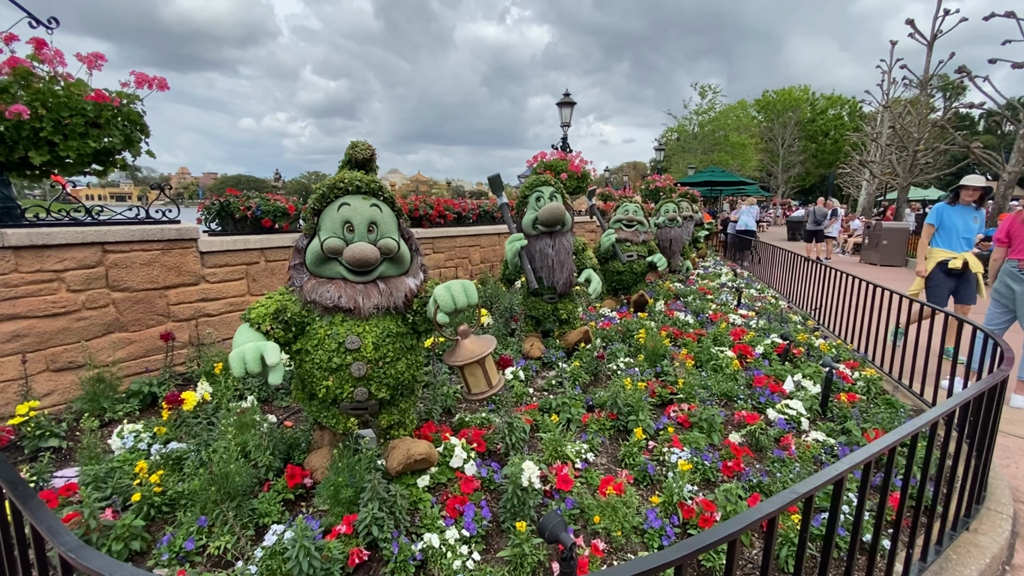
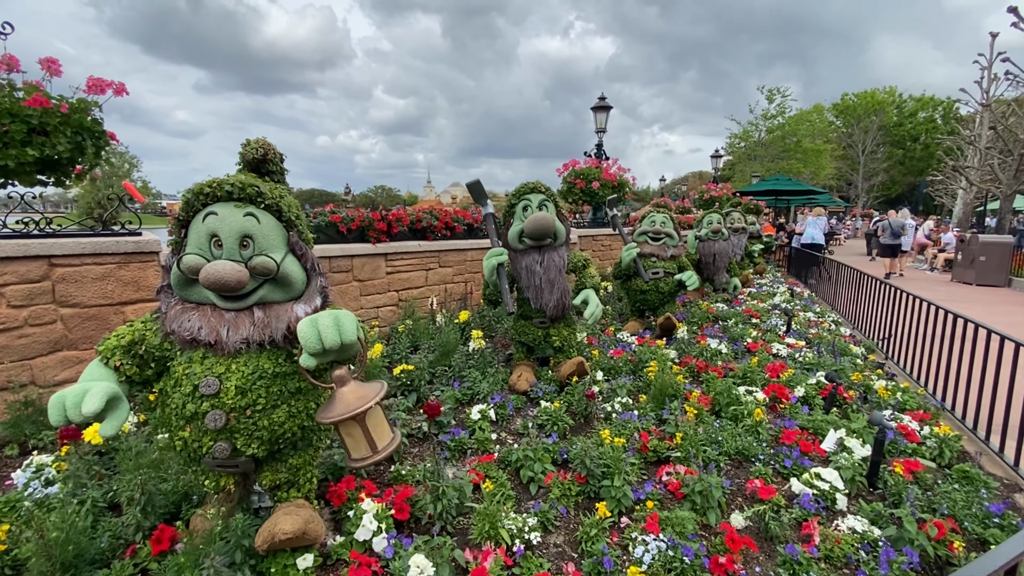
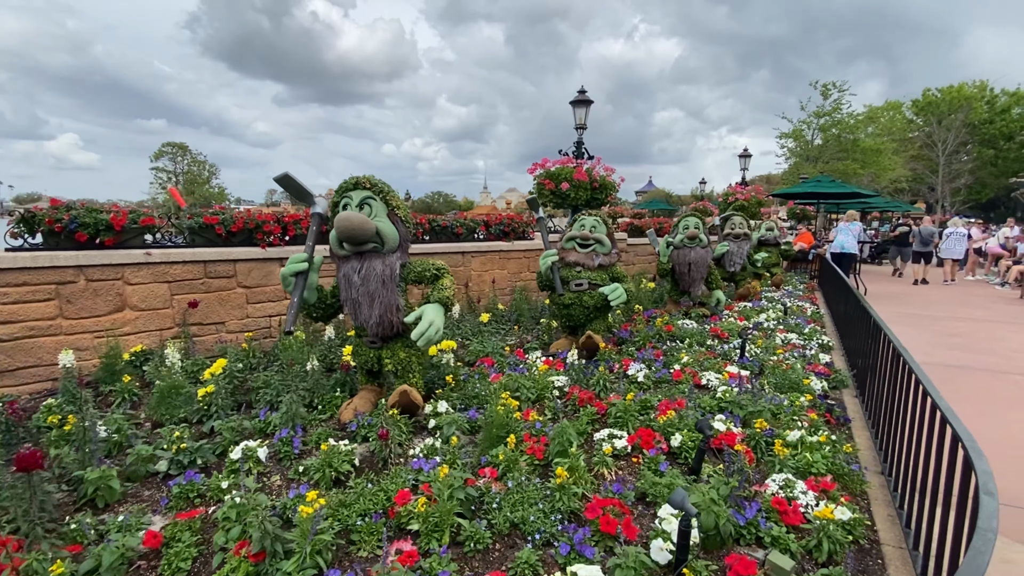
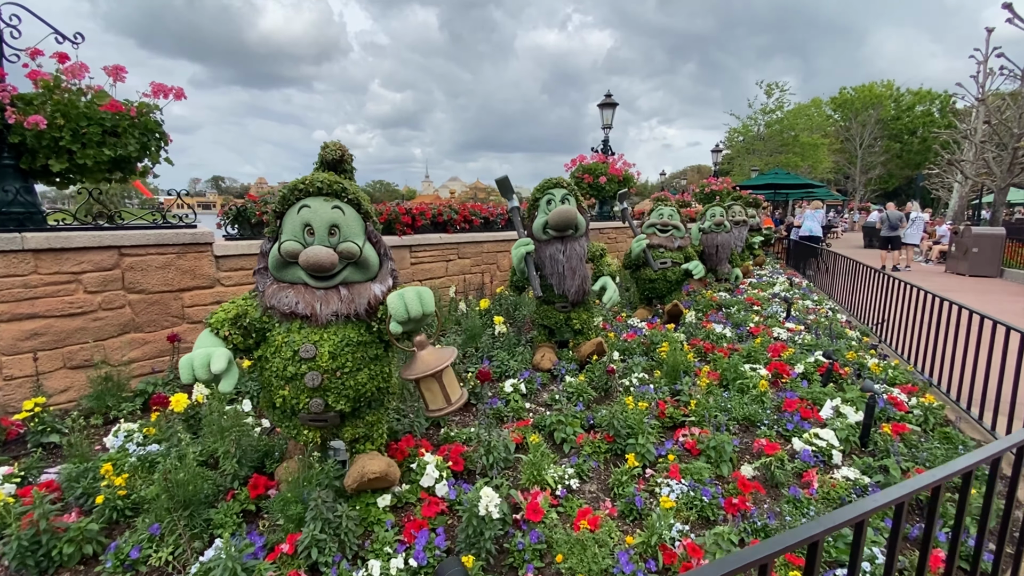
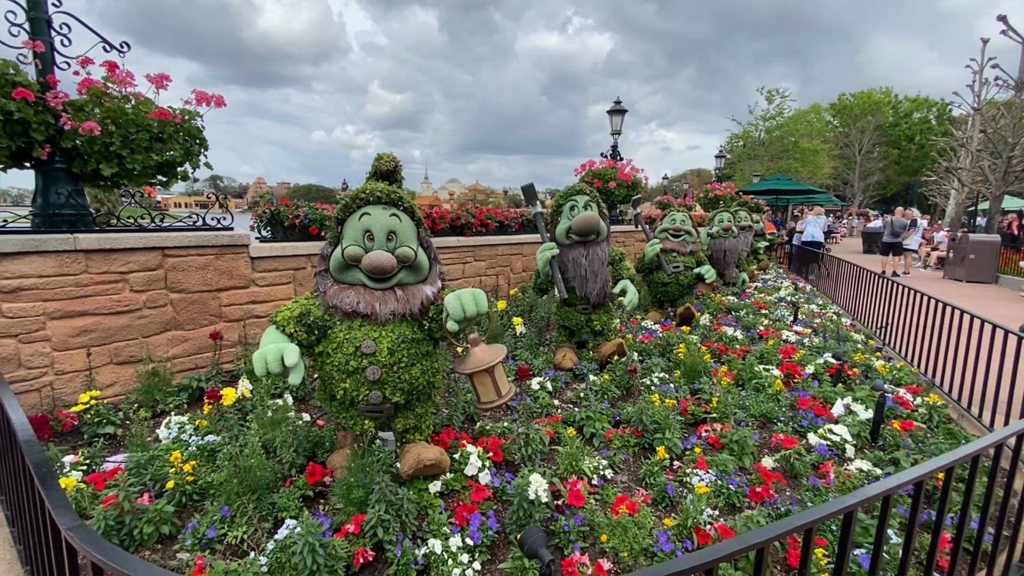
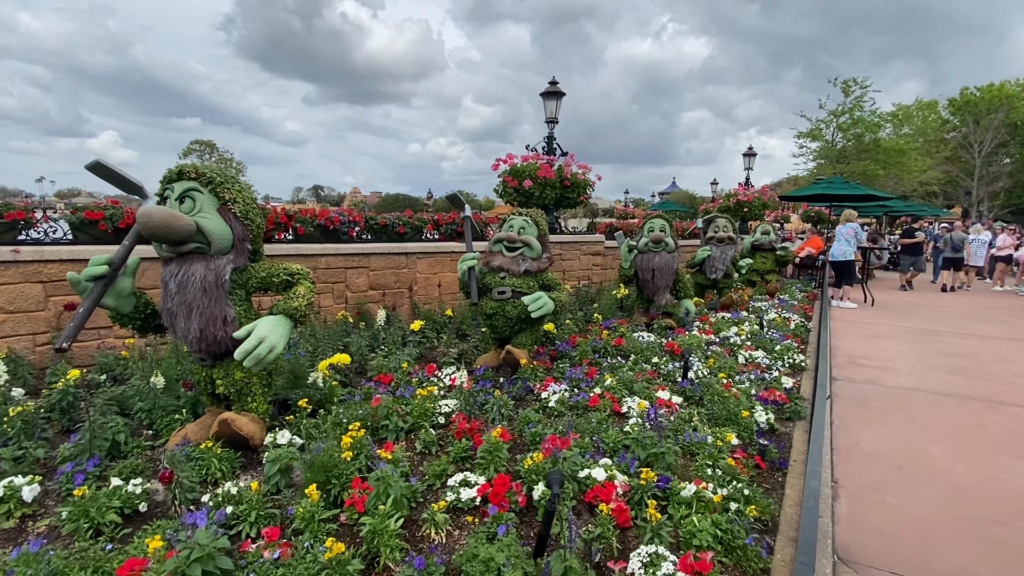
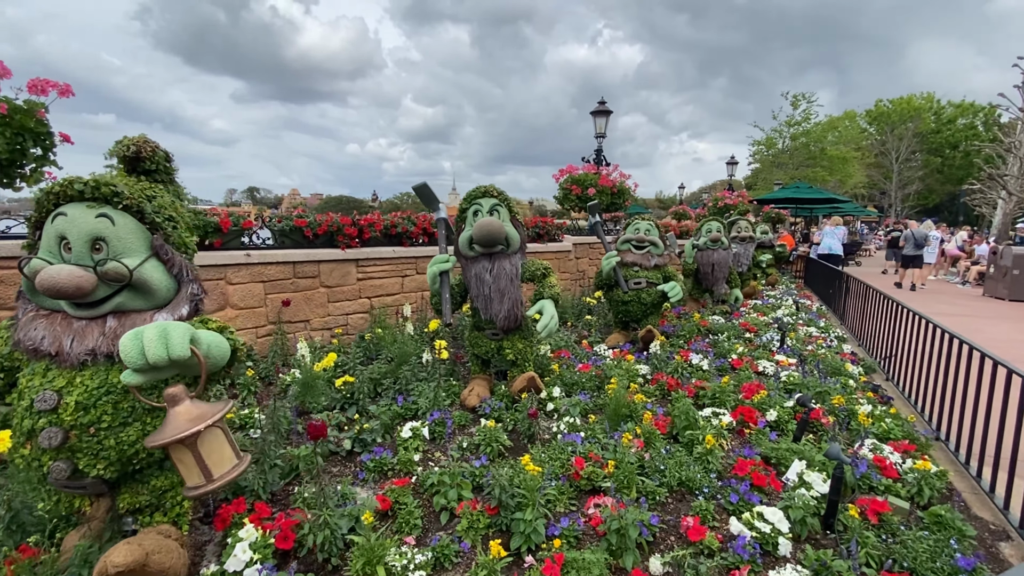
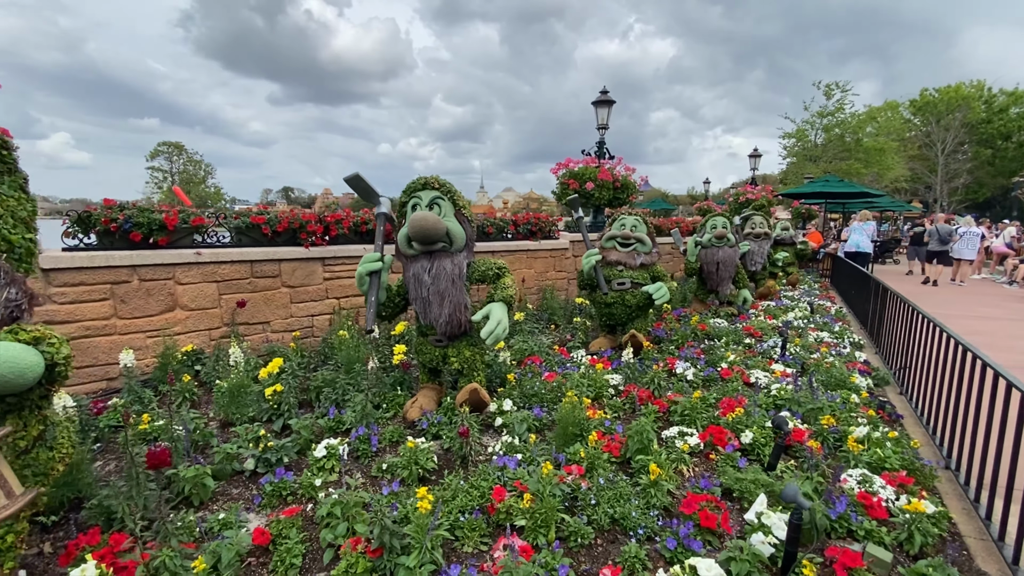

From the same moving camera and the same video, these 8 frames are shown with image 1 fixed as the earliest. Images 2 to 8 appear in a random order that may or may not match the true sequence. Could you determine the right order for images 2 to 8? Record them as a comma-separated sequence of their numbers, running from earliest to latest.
5, 4, 2, 7, 8, 3, 6
